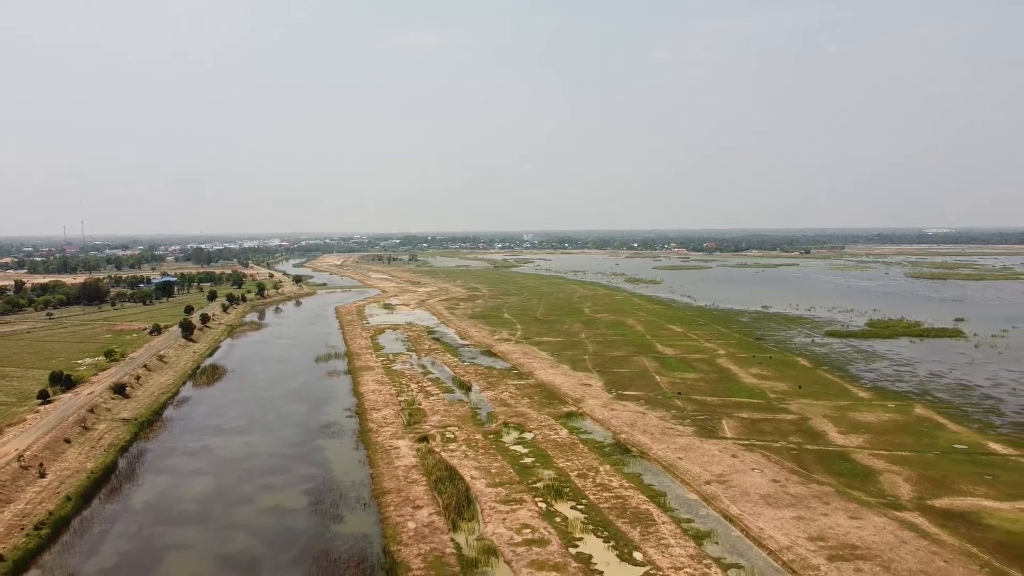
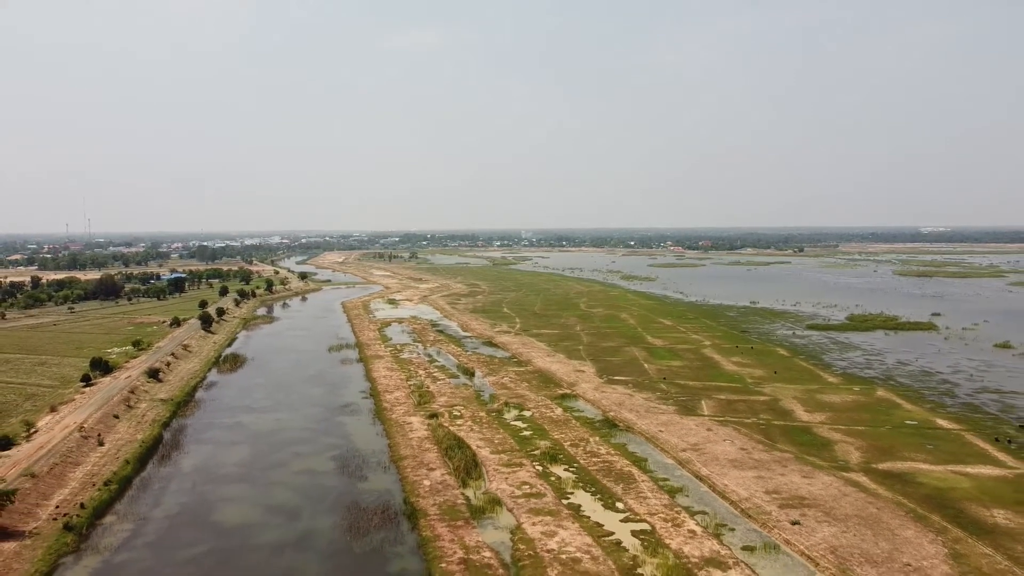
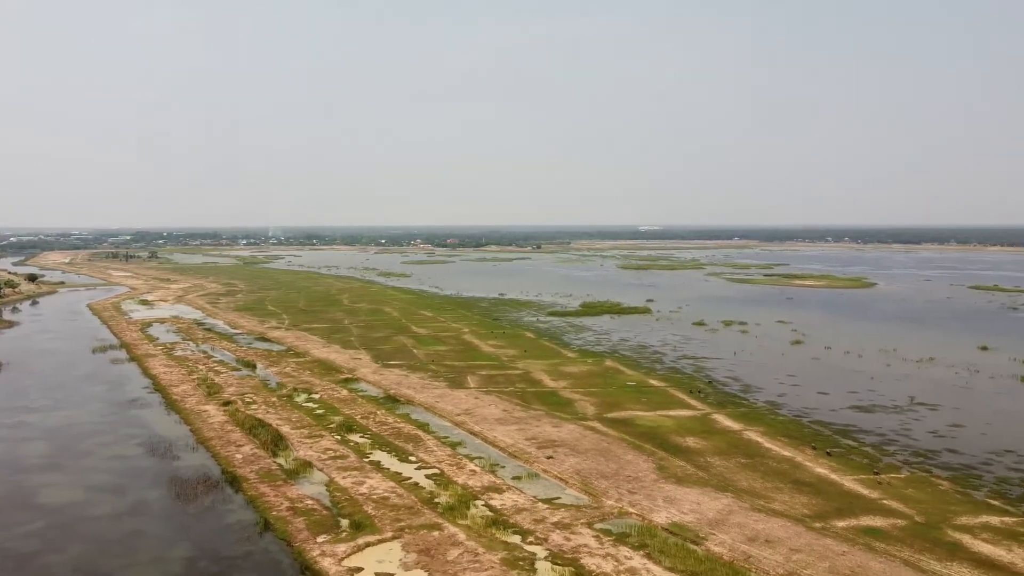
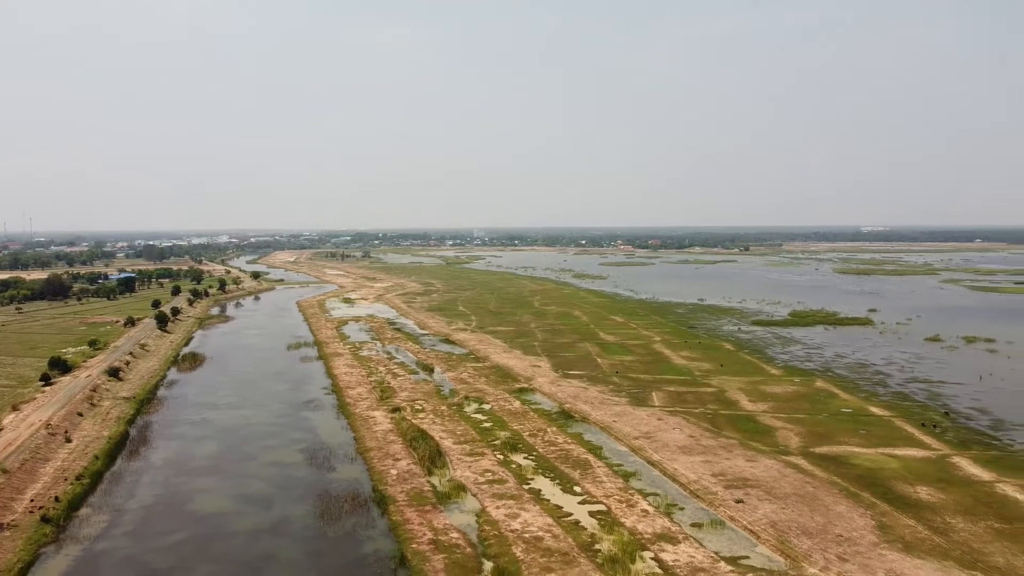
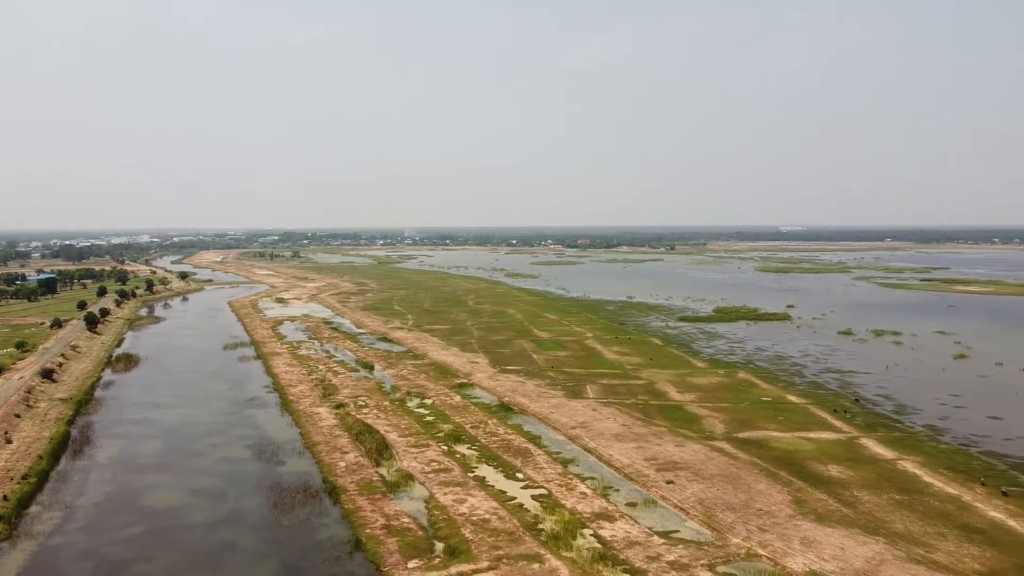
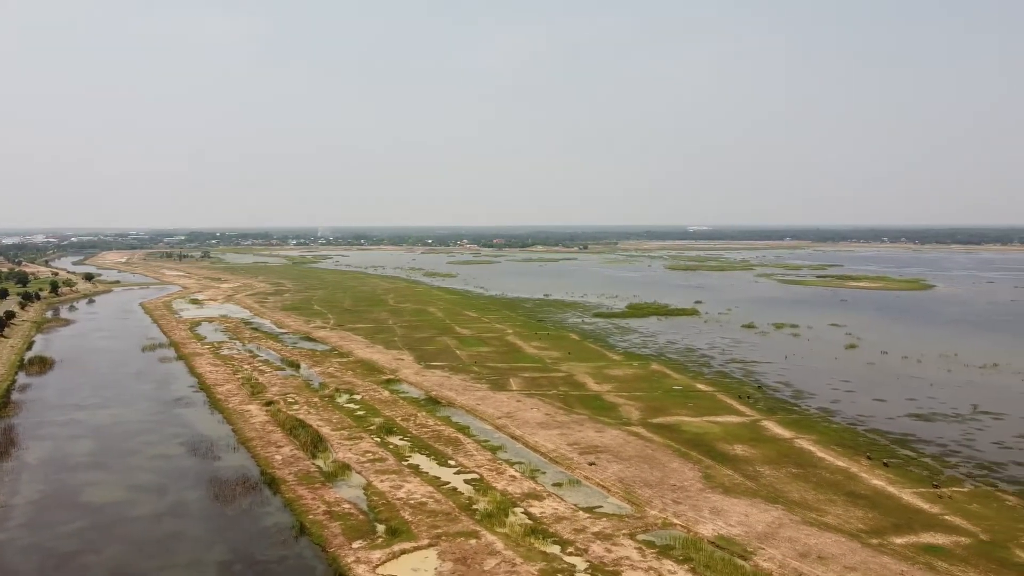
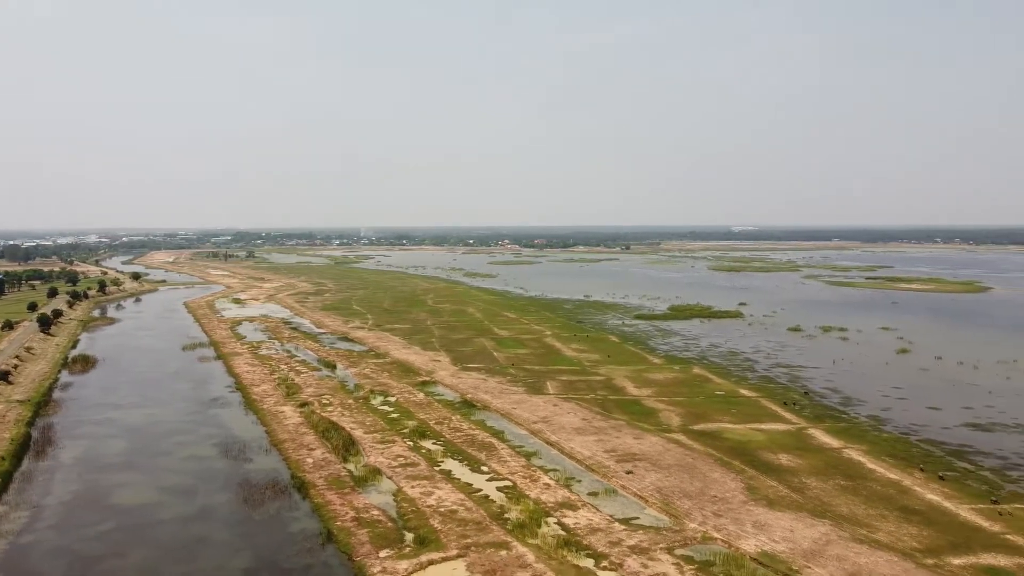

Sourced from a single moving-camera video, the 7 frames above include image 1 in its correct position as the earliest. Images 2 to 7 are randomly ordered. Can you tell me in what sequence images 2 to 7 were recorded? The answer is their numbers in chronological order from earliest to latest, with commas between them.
2, 4, 5, 7, 6, 3
